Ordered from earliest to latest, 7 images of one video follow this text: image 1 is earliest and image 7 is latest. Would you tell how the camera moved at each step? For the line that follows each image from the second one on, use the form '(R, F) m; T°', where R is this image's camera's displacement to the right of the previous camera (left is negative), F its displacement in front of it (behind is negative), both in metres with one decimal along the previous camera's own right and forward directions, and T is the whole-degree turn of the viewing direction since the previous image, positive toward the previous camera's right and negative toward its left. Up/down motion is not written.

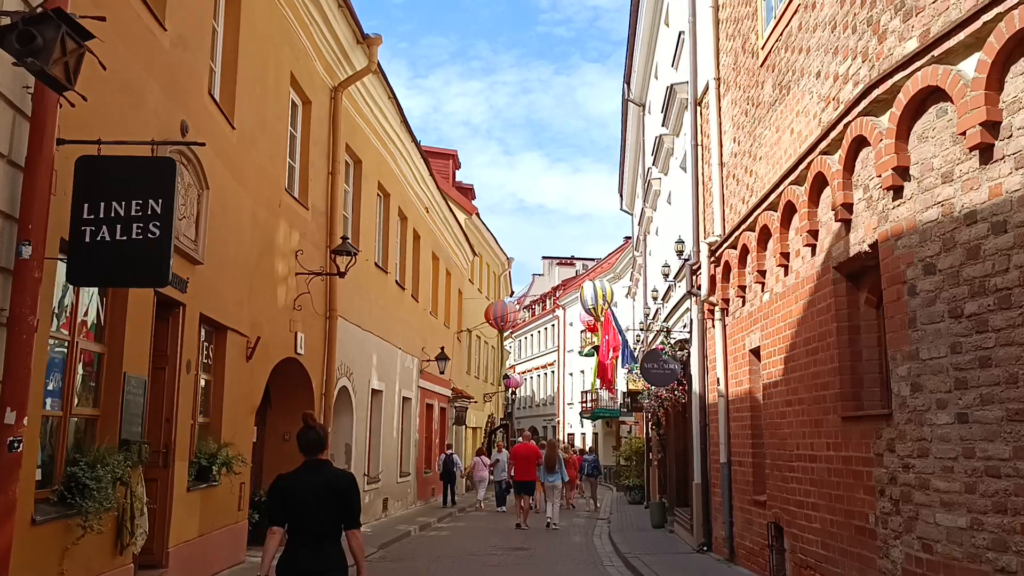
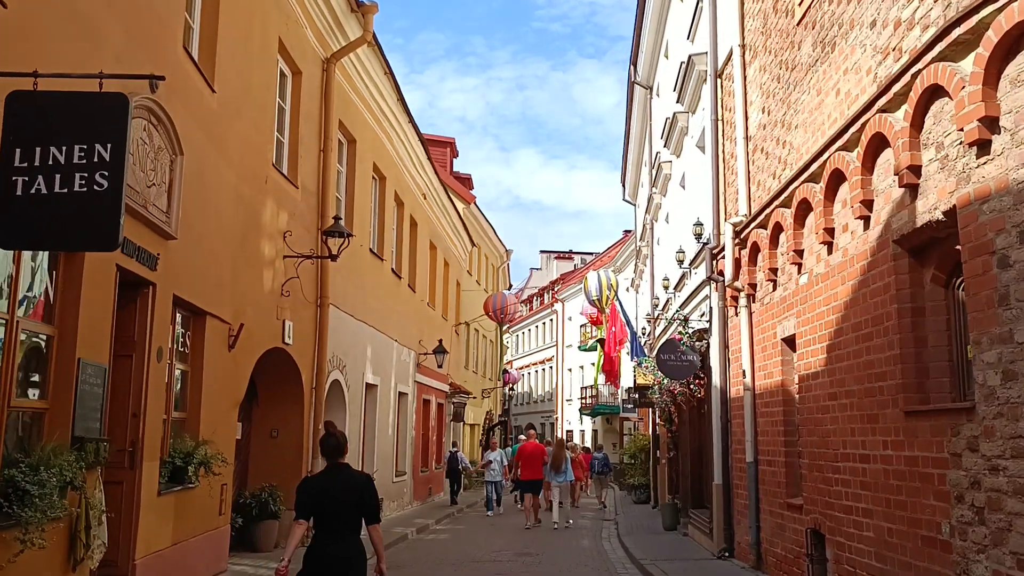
(-0.1, +1.0) m; 0°
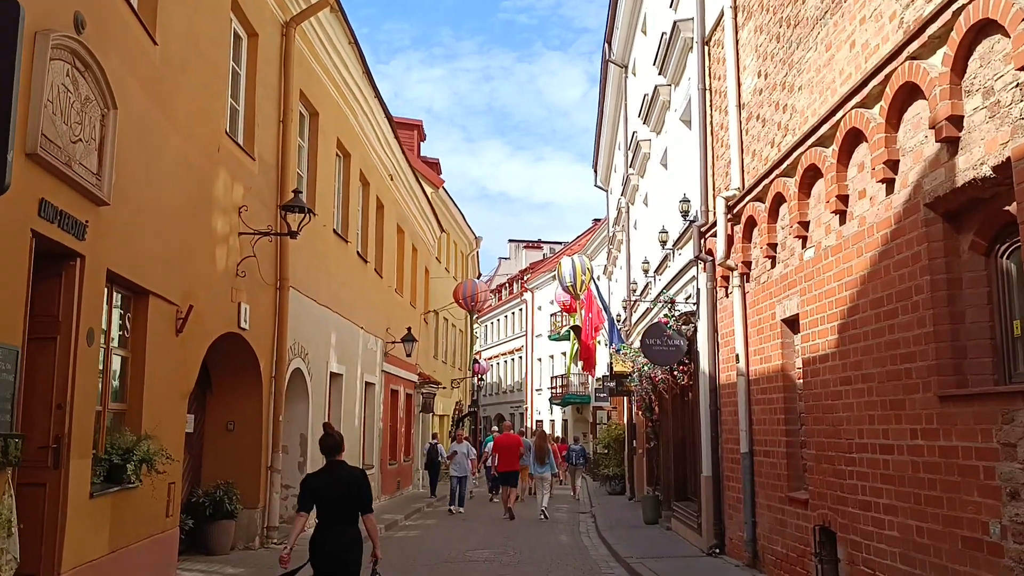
(-0.1, +0.9) m; +2°
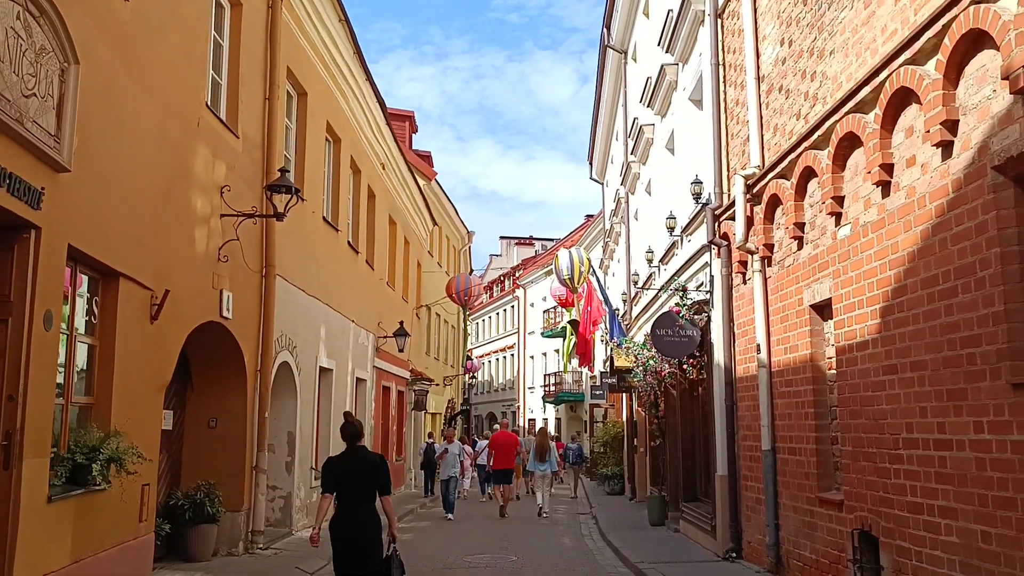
(-0.1, +0.7) m; +1°
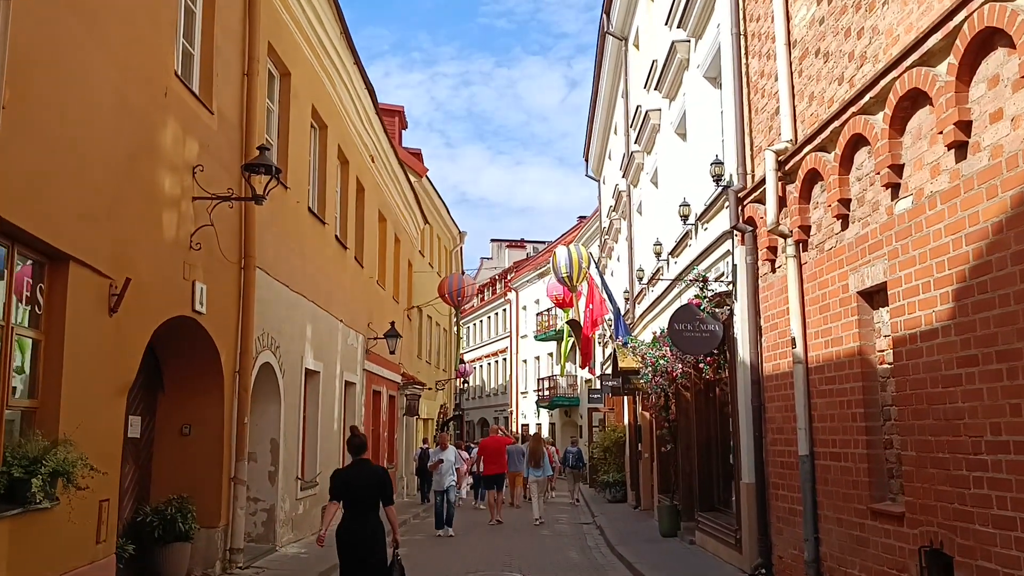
(-0.2, +1.0) m; +1°
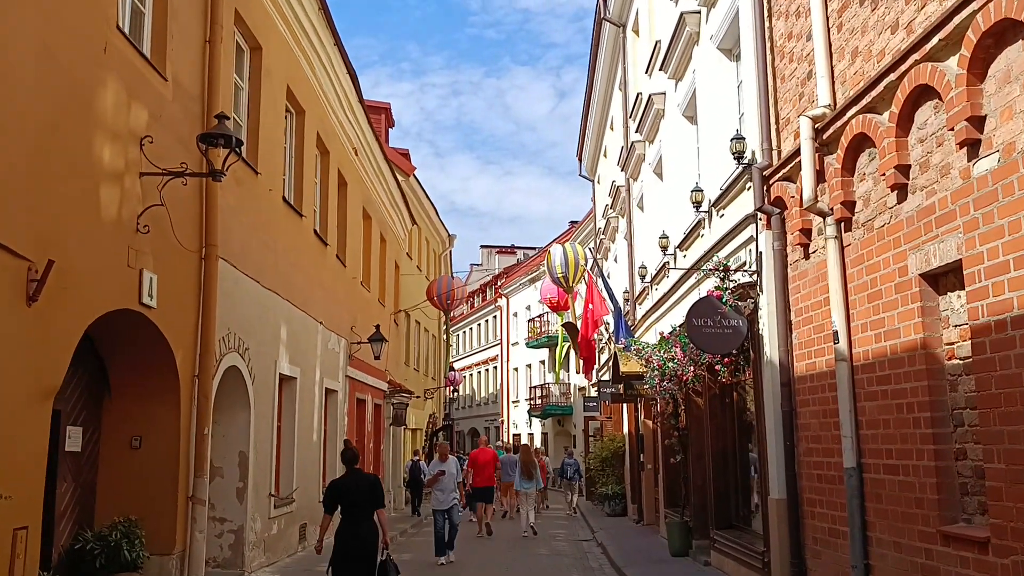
(-0.1, +1.2) m; +1°
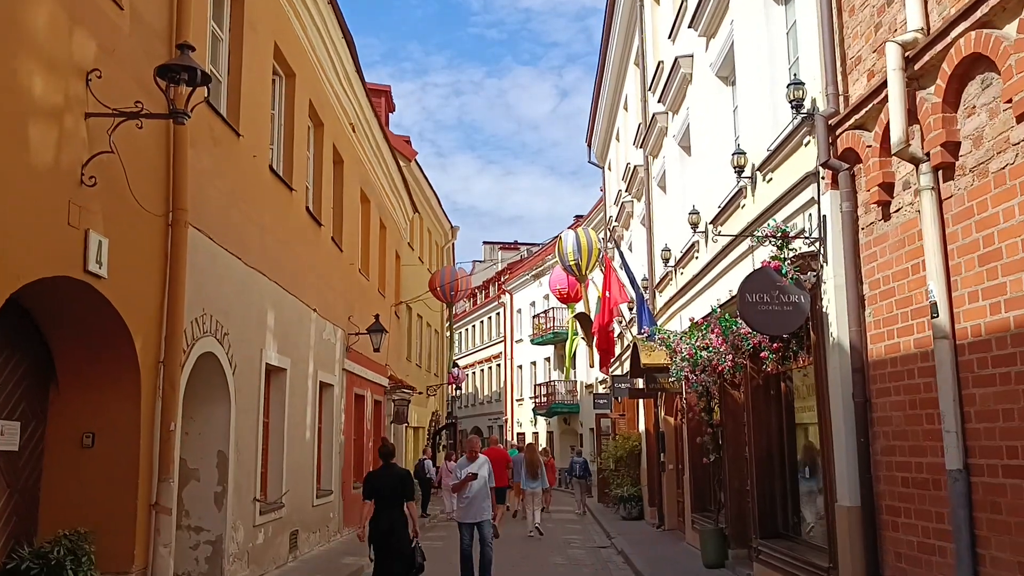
(-0.2, +1.3) m; 0°
